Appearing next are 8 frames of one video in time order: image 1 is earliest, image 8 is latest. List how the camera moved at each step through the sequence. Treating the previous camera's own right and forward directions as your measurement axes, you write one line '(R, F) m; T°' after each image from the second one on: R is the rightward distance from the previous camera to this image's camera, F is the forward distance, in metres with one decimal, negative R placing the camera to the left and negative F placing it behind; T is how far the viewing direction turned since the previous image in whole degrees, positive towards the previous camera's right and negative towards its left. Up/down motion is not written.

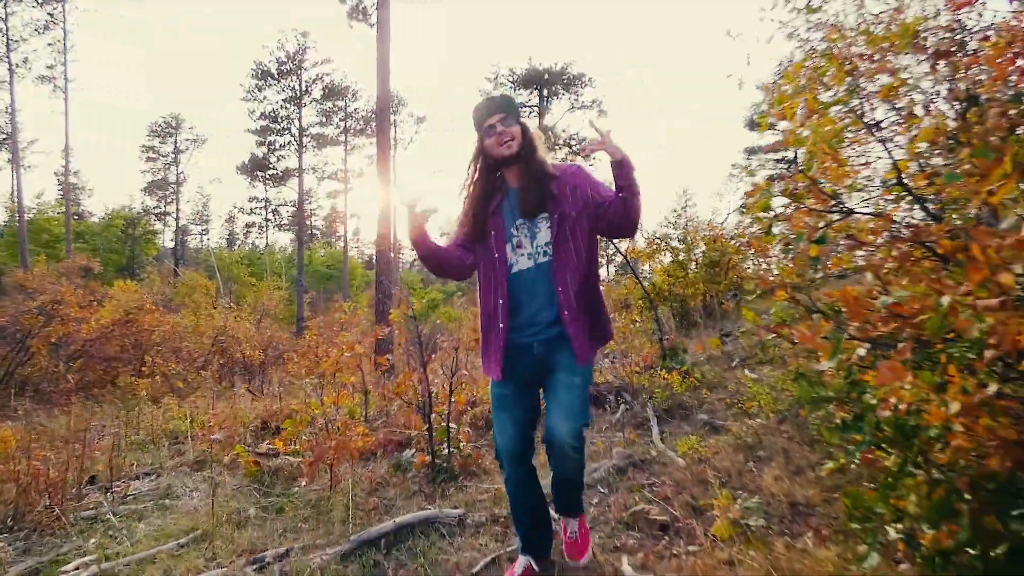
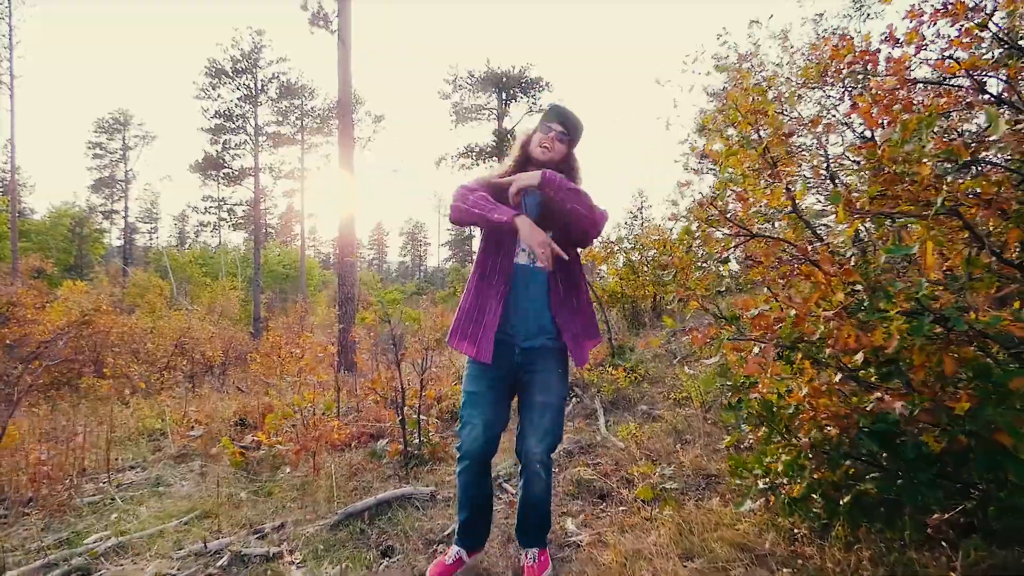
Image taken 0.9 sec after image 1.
(0.0, -0.5) m; +4°
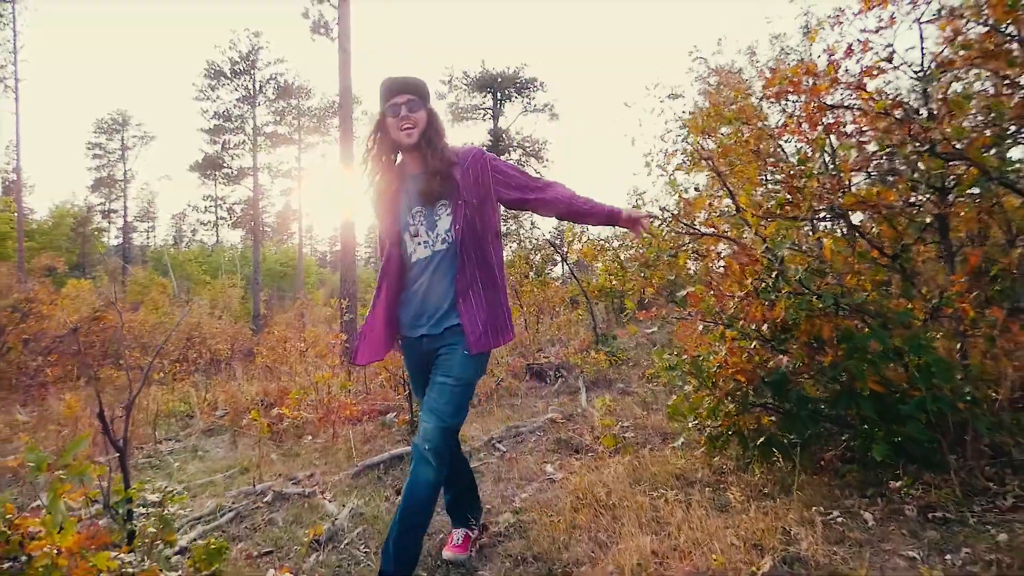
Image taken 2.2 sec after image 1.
(0.0, -0.7) m; 0°
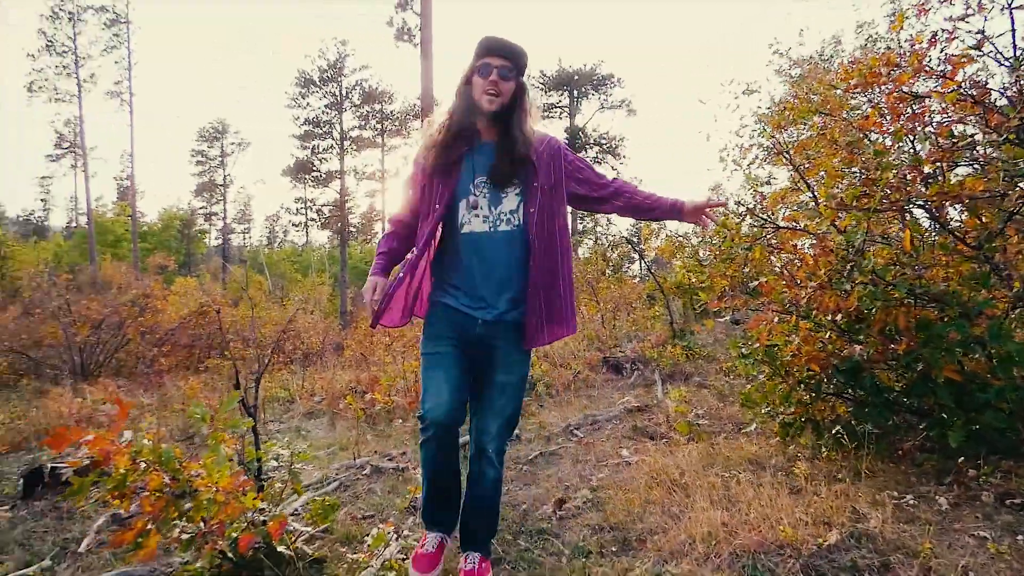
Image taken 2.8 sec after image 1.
(0.0, -0.2) m; -7°
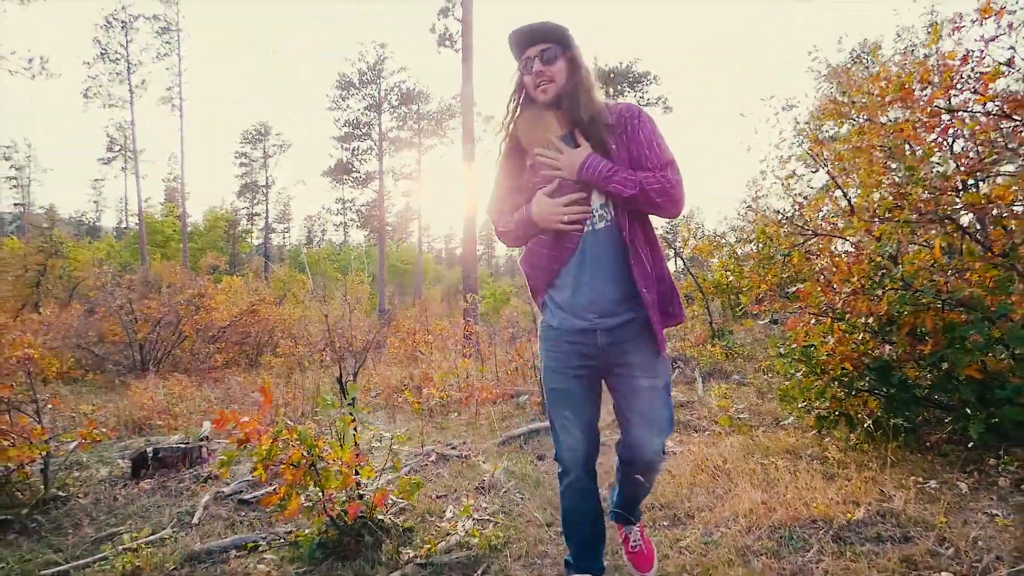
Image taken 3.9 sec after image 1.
(-0.1, -0.4) m; -3°
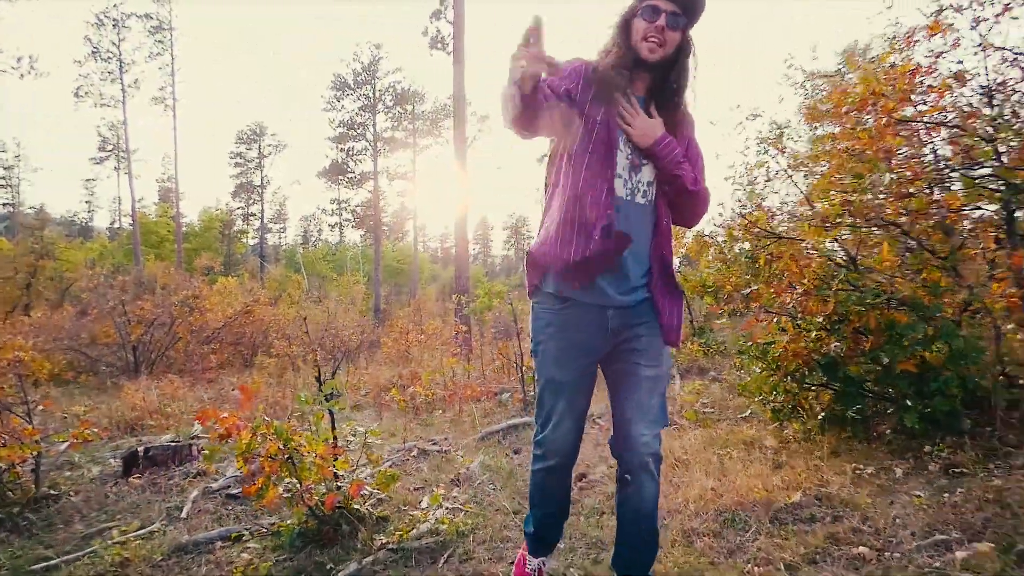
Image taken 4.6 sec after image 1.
(+0.1, -0.2) m; 0°
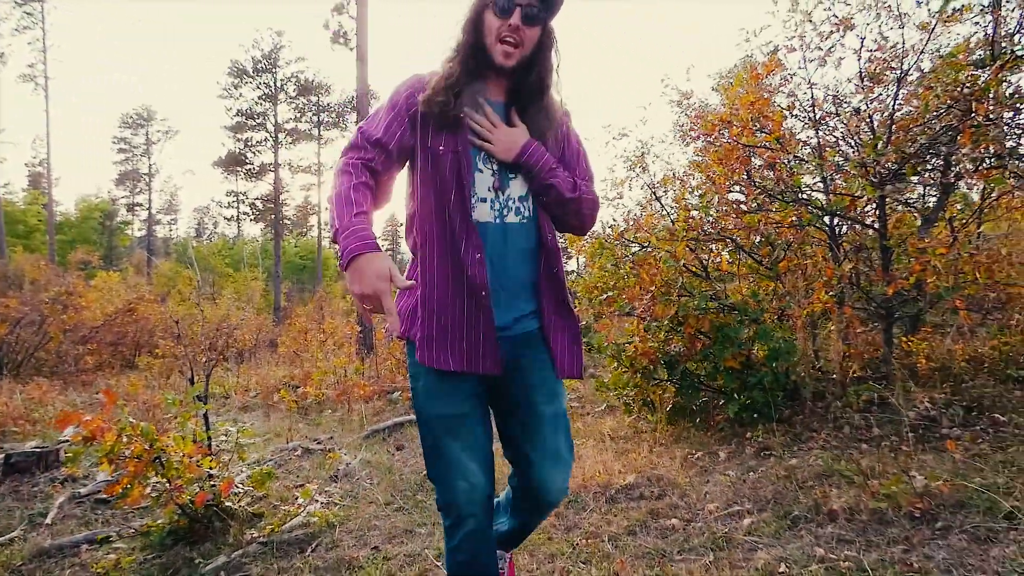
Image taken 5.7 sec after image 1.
(+0.2, -0.3) m; +8°
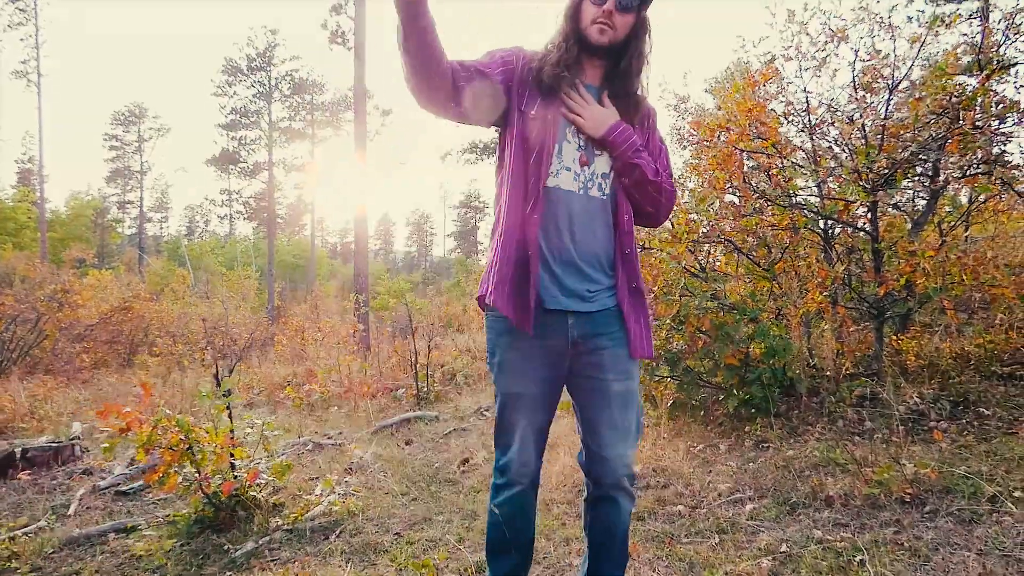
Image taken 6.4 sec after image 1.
(-0.1, -0.1) m; +1°
